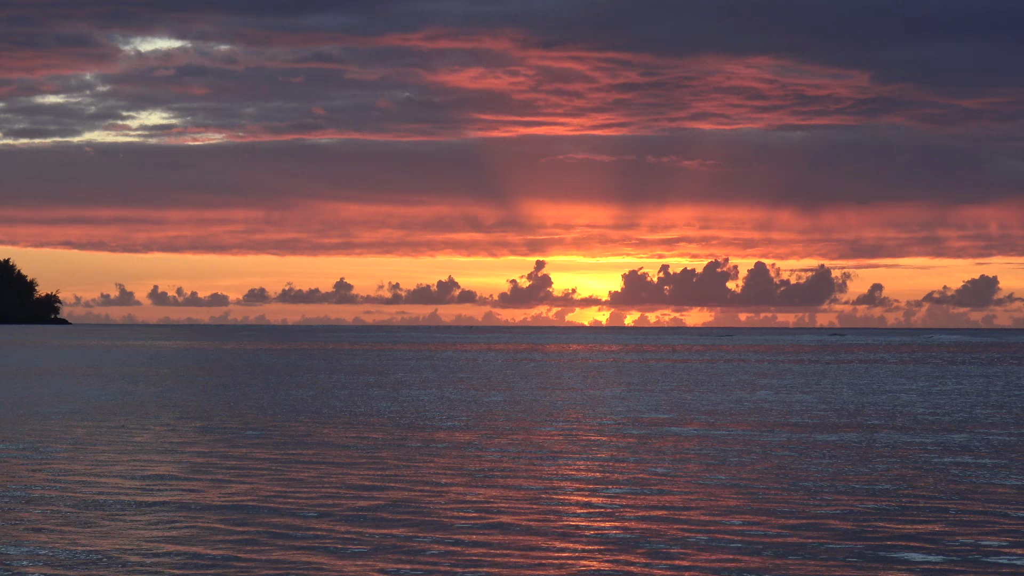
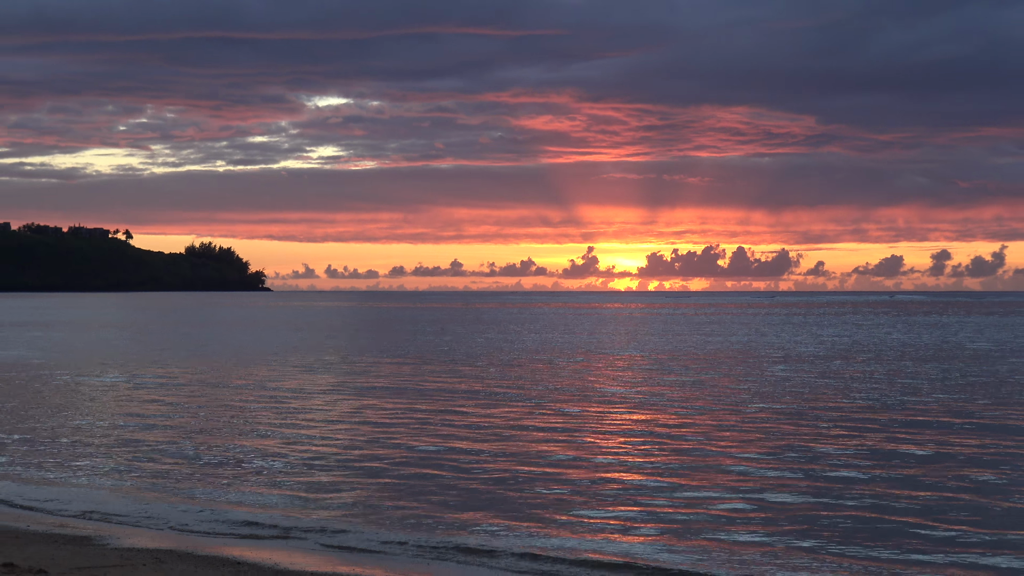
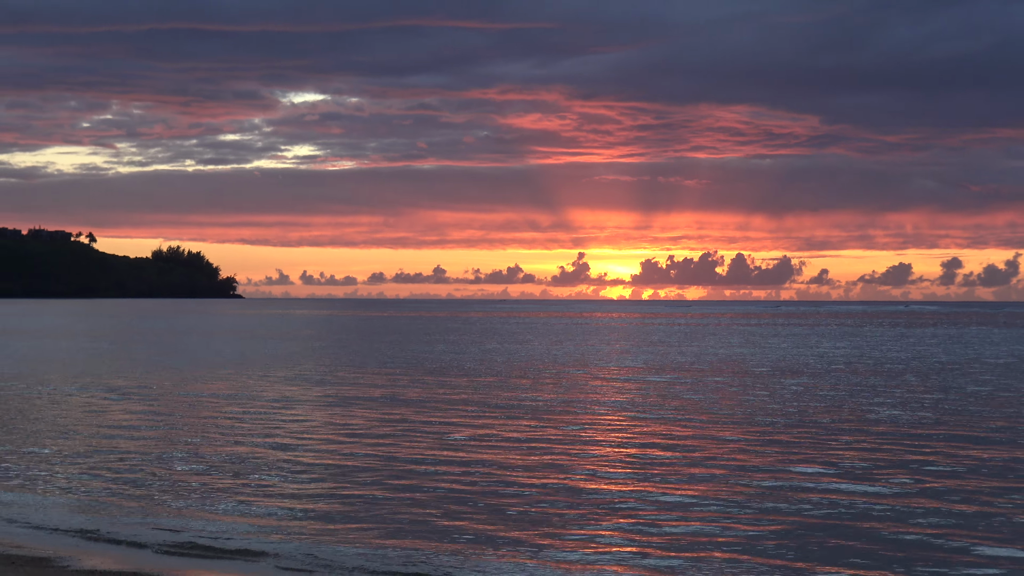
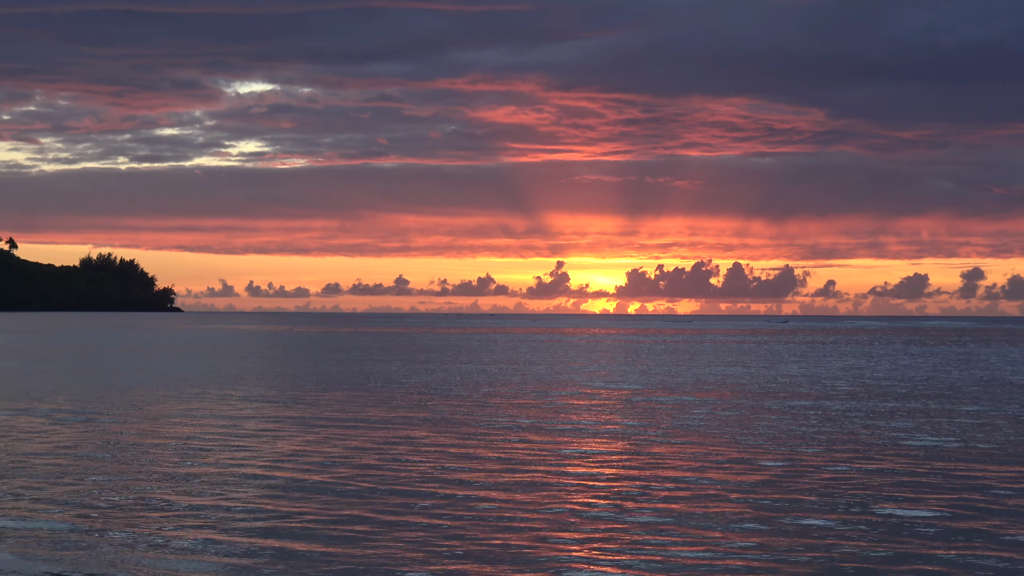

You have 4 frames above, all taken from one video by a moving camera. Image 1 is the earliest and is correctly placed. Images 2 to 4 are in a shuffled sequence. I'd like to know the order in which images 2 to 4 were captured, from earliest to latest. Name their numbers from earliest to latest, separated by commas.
4, 3, 2
